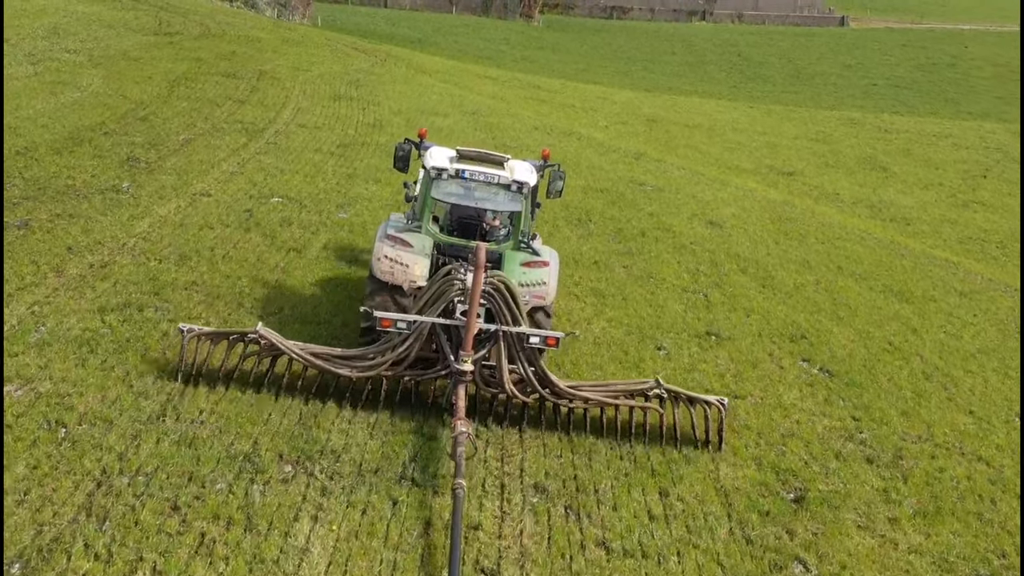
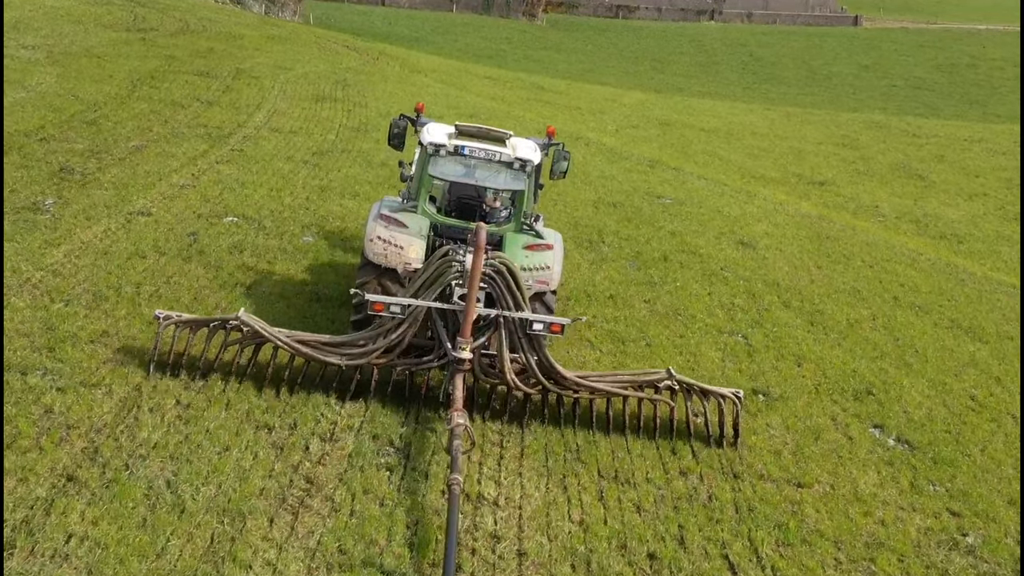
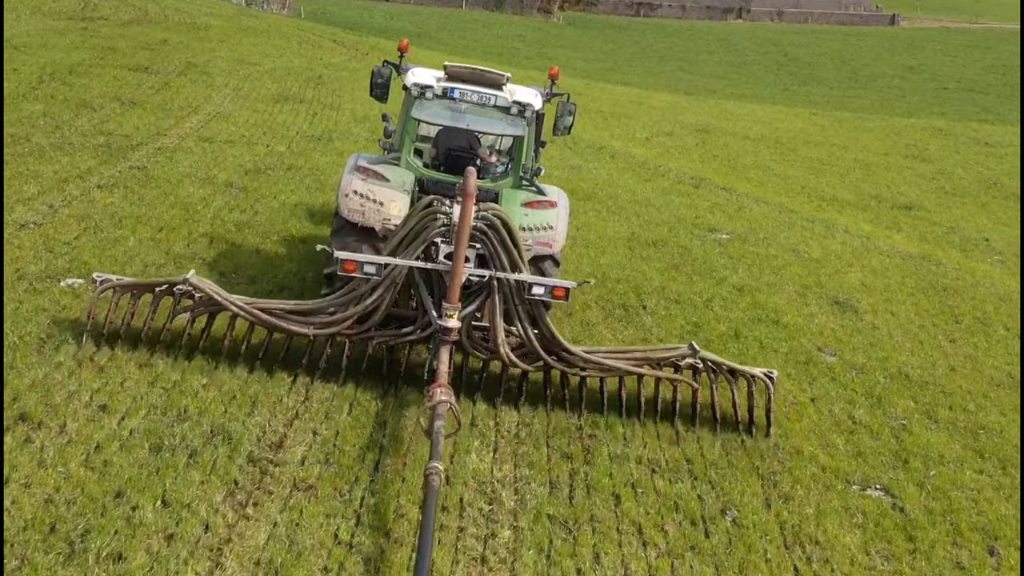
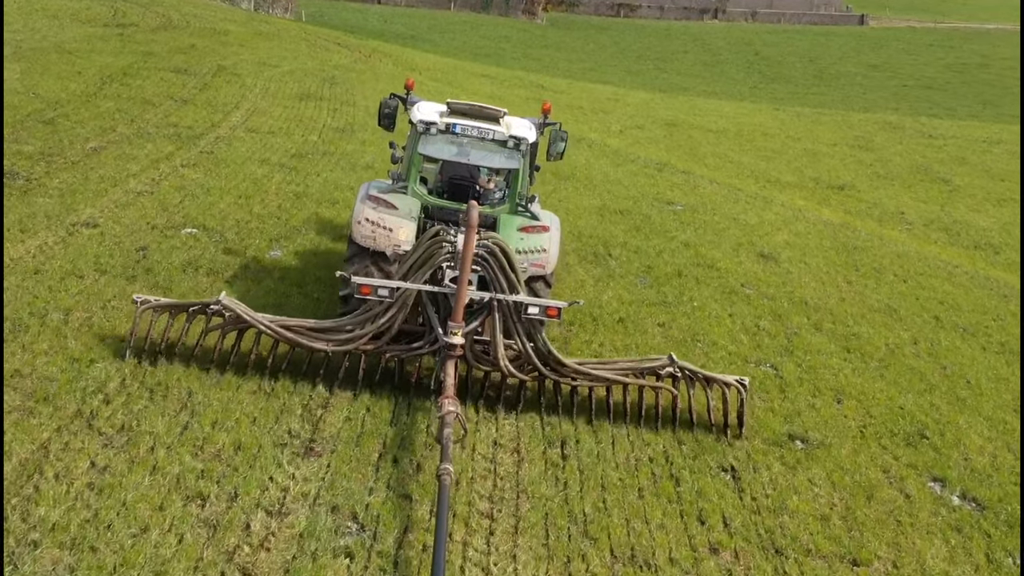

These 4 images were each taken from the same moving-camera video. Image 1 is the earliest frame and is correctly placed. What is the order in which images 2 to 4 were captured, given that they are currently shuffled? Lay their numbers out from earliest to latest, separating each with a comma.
2, 4, 3
